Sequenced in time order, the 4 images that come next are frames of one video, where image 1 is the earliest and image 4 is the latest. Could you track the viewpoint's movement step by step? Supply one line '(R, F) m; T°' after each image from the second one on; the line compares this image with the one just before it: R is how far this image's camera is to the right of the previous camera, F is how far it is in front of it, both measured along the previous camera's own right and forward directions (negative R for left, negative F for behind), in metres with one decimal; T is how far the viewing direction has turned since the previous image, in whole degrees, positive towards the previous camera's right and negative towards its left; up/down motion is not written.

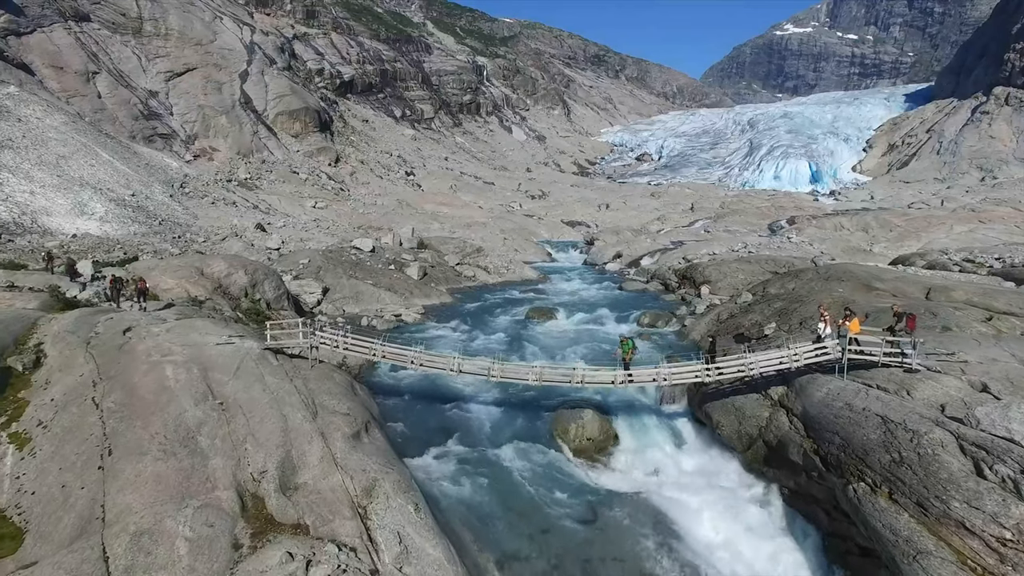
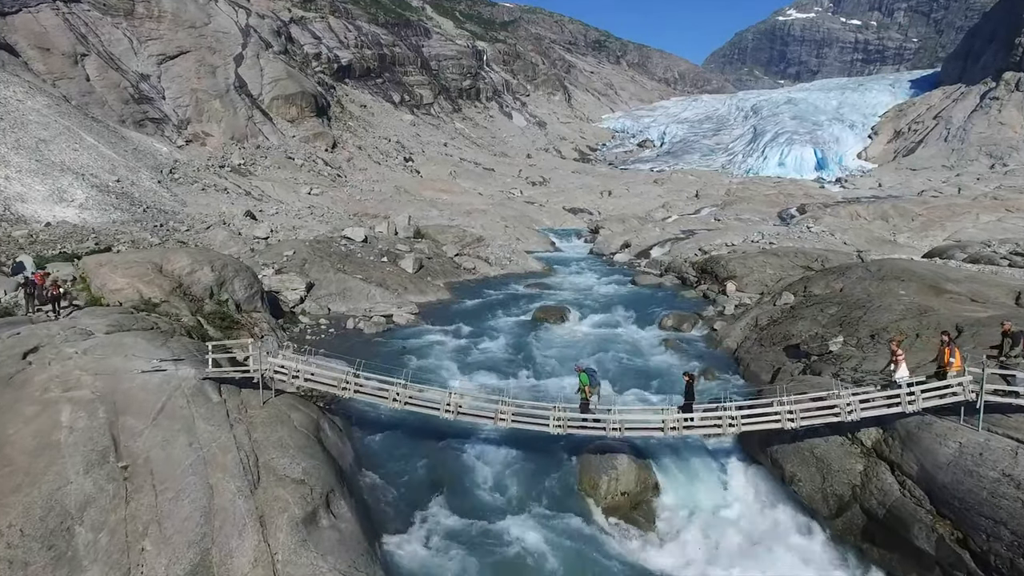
(-0.2, +2.1) m; 0°
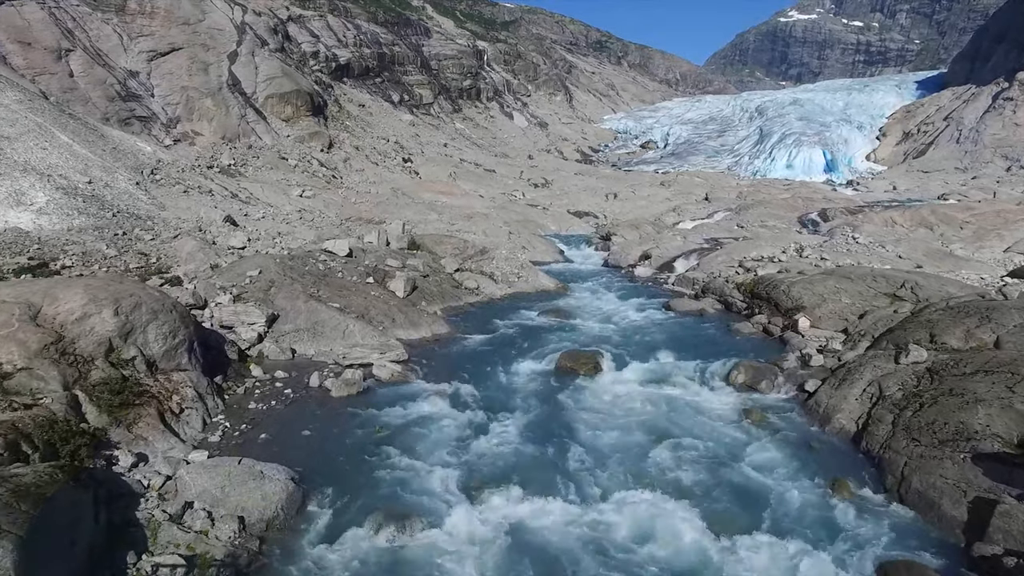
(-0.4, +4.1) m; 0°
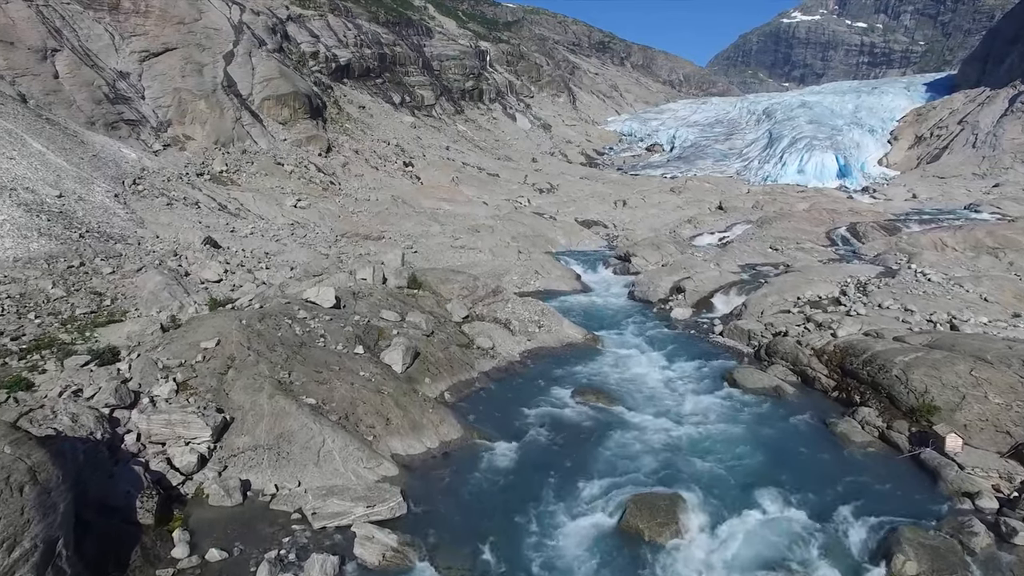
(-0.7, +4.3) m; 0°
